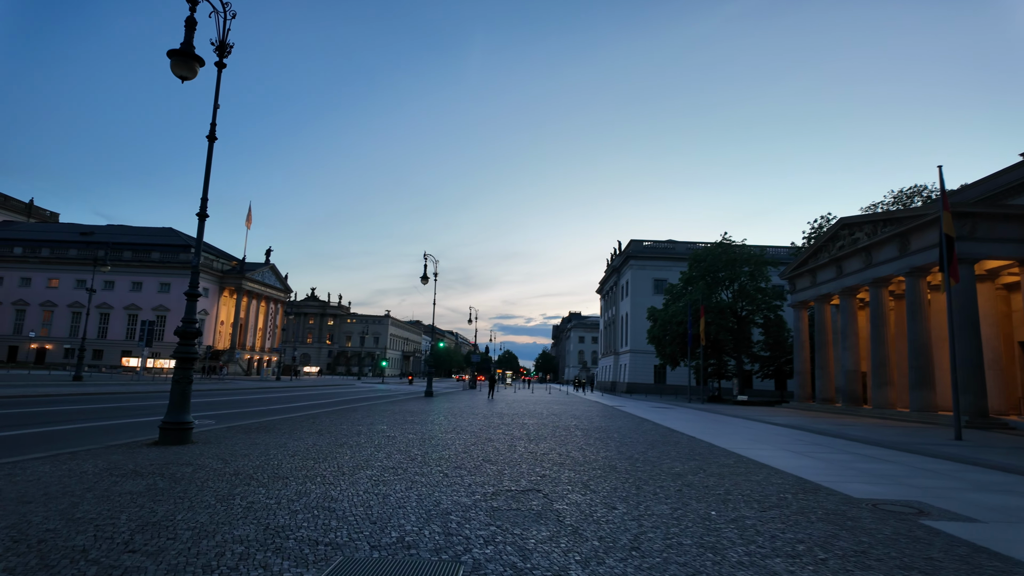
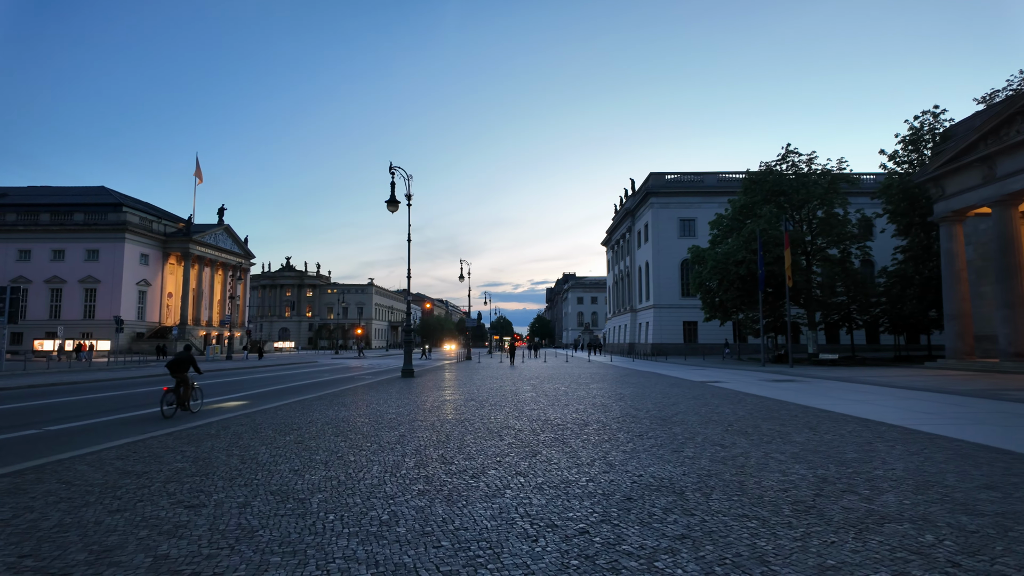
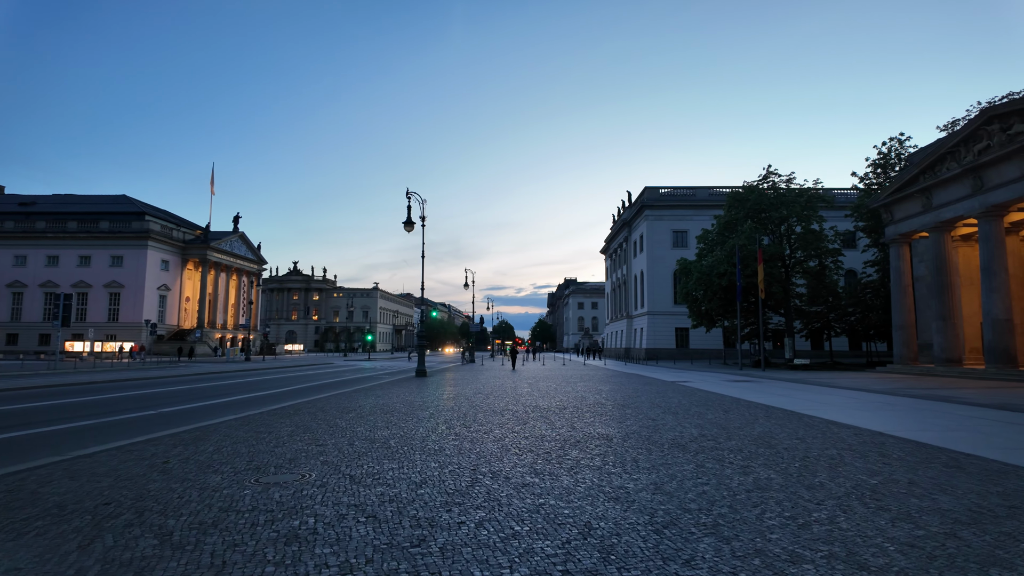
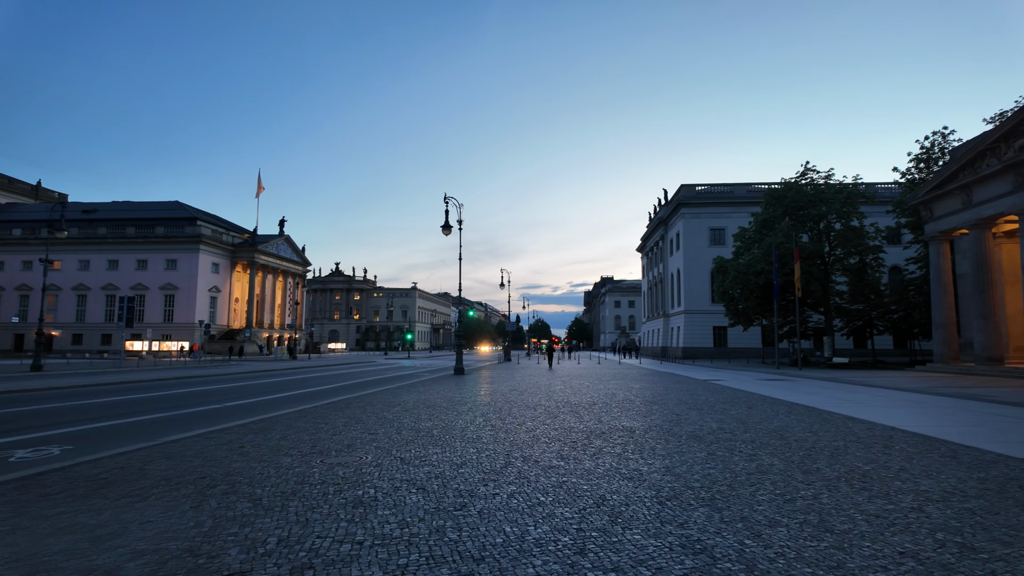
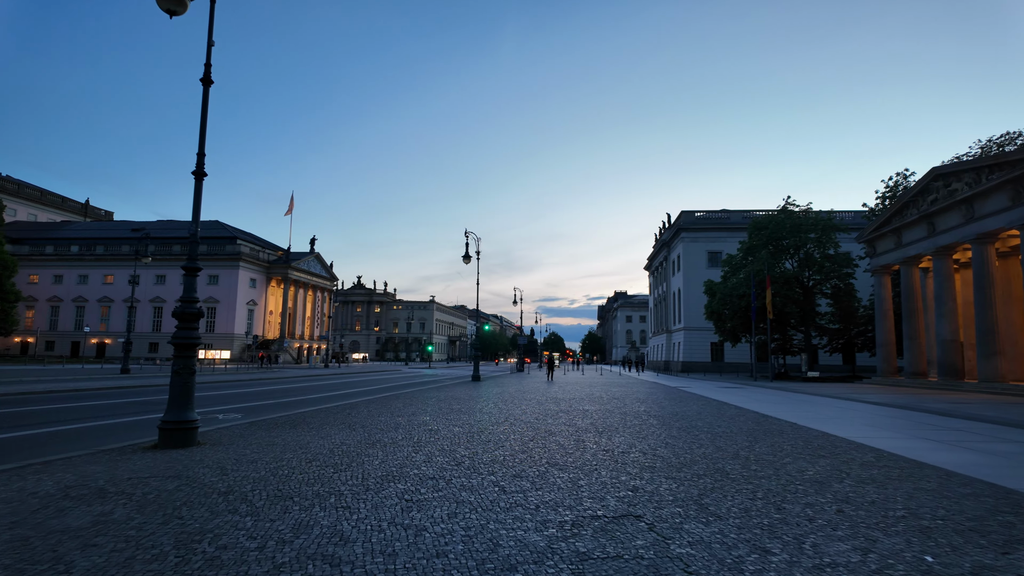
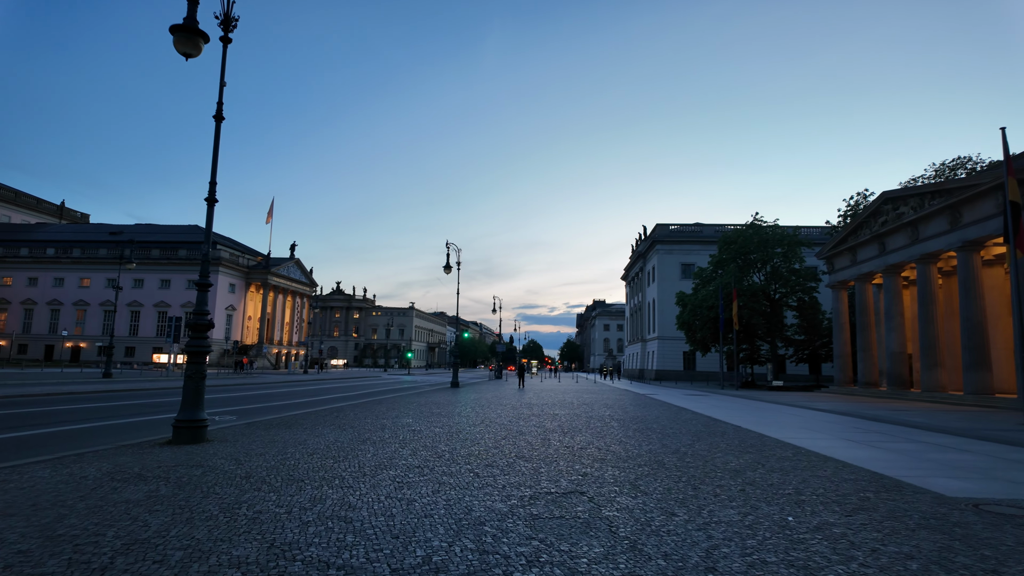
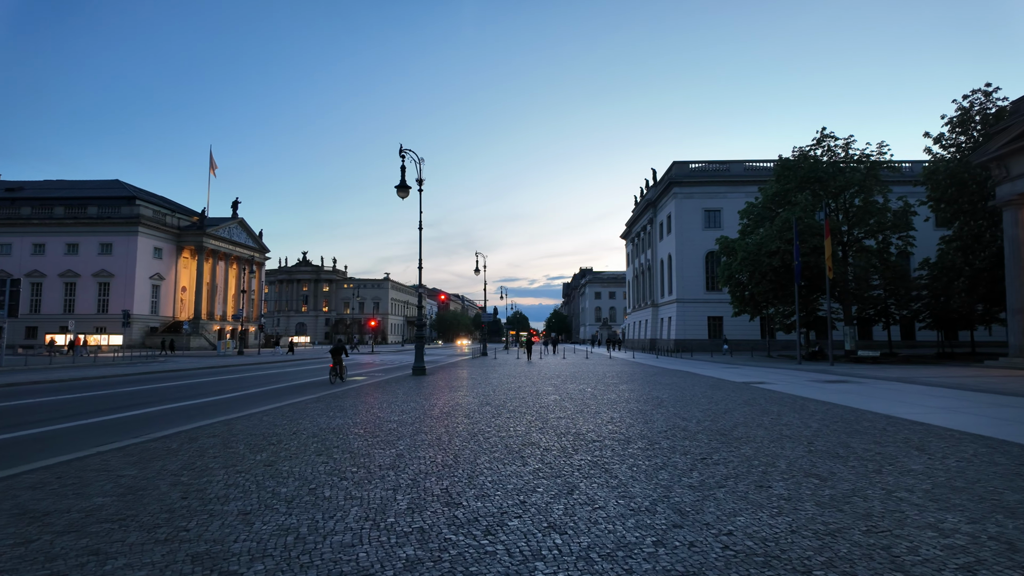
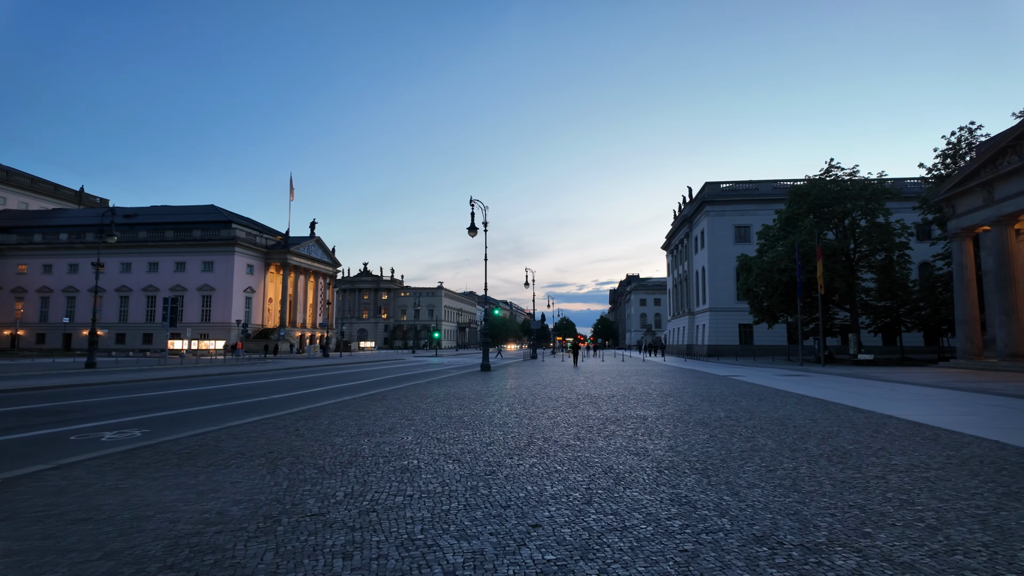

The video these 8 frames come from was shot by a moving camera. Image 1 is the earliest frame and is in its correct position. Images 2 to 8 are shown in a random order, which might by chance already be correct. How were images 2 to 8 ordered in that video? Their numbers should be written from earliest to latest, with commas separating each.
6, 5, 8, 4, 3, 2, 7
